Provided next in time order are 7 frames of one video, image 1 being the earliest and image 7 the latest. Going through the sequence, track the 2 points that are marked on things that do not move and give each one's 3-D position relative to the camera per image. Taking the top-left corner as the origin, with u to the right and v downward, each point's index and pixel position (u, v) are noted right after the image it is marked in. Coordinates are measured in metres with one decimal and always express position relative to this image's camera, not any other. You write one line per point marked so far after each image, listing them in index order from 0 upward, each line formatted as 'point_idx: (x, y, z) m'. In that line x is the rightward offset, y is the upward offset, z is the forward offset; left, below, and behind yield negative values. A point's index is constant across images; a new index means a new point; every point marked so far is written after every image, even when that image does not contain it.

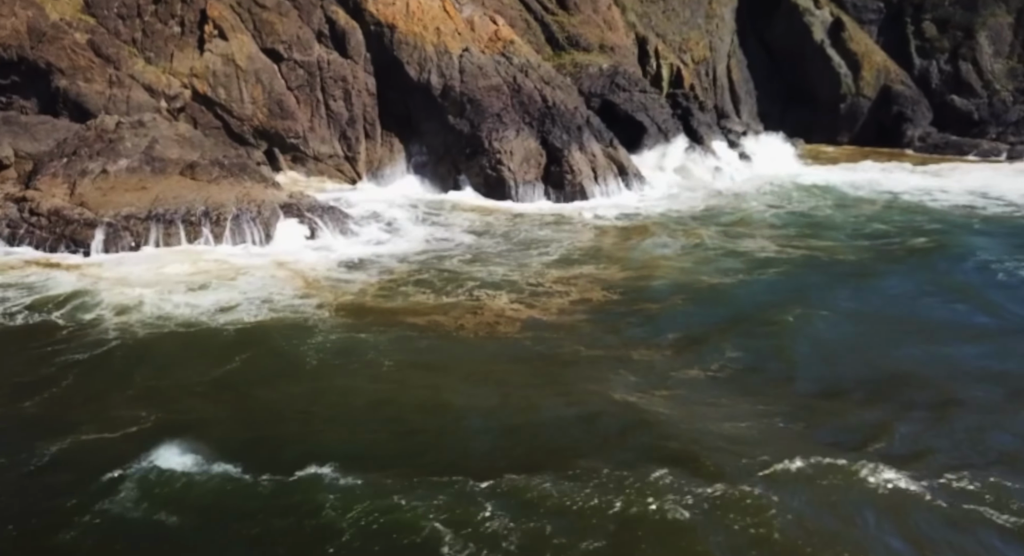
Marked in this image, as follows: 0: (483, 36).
0: (-0.7, +6.0, +19.0) m
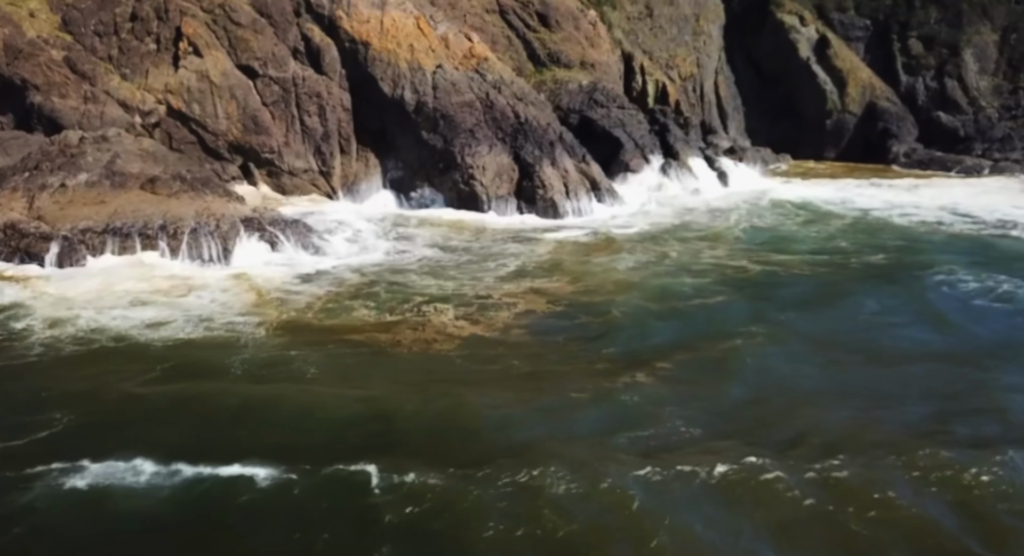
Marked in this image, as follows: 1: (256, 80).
0: (-1.4, +5.7, +19.2) m
1: (-6.1, +4.7, +18.2) m
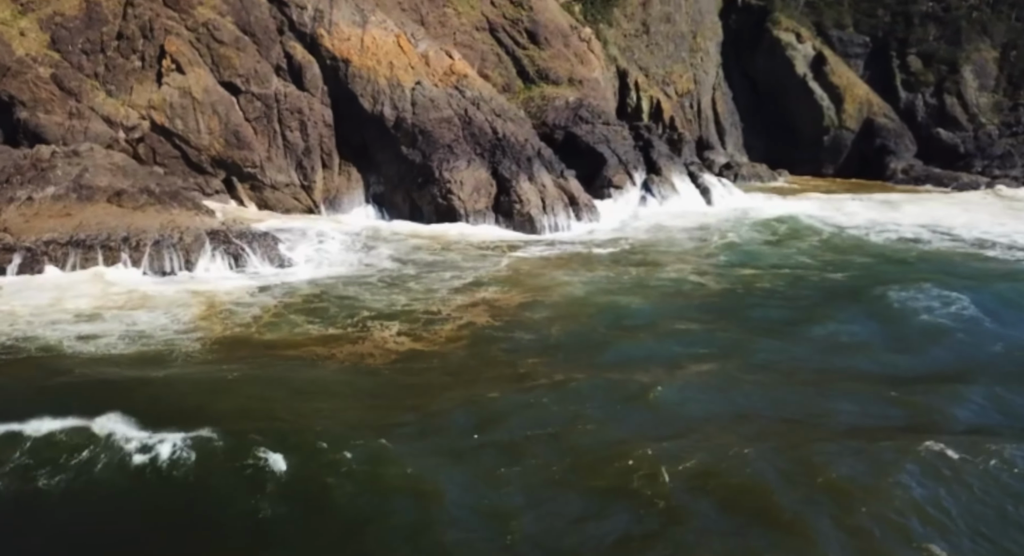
0: (-1.9, +5.3, +19.5) m
1: (-6.7, +4.4, +18.6) m
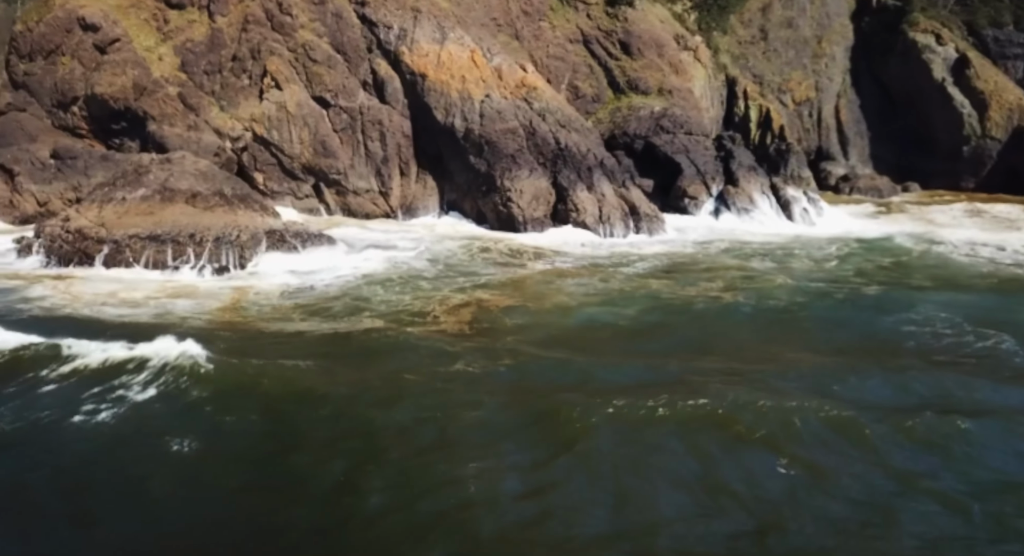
0: (-0.1, +5.2, +20.4) m
1: (-5.0, +4.5, +20.6) m
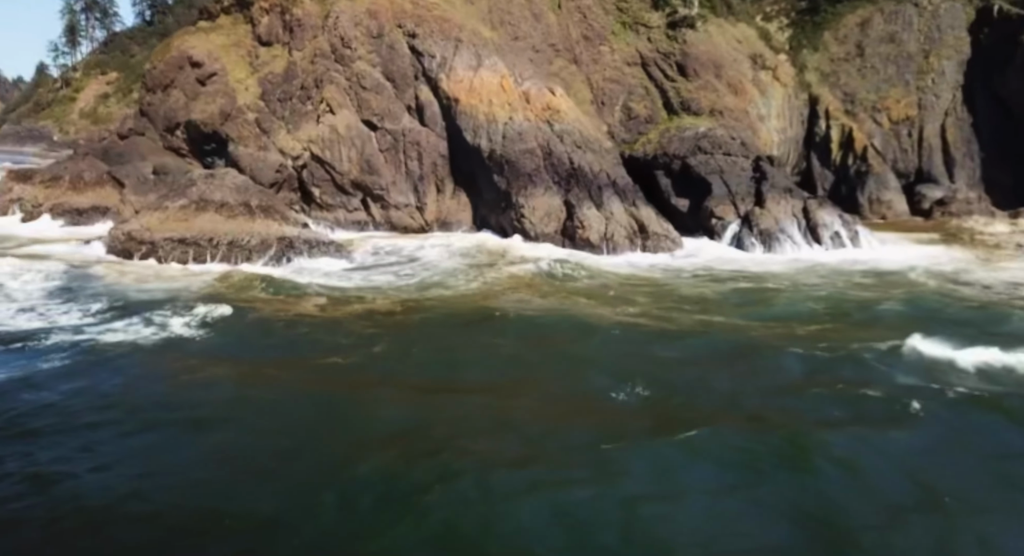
0: (+0.7, +4.9, +21.5) m
1: (-4.1, +4.4, +22.8) m
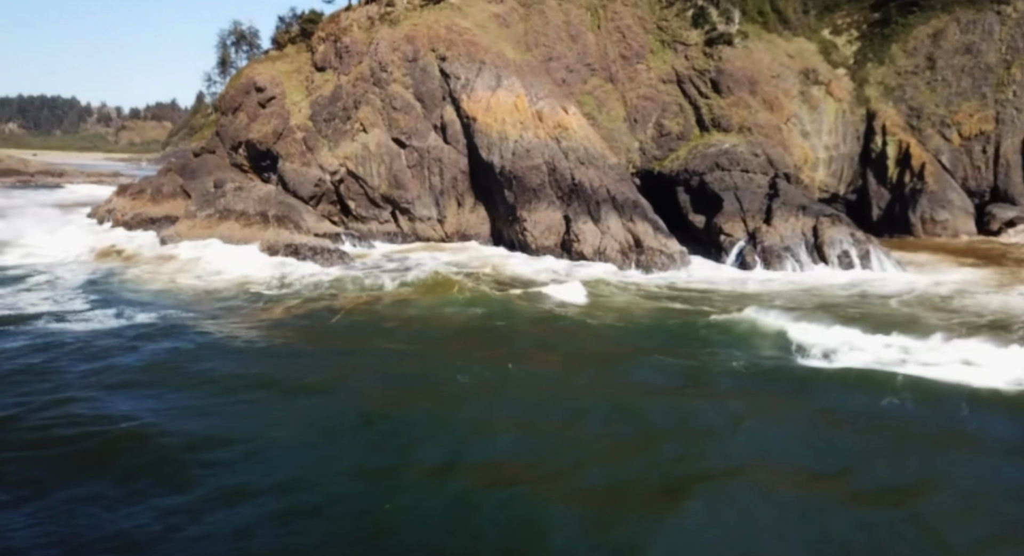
0: (+1.0, +4.5, +22.1) m
1: (-3.5, +4.1, +24.2) m
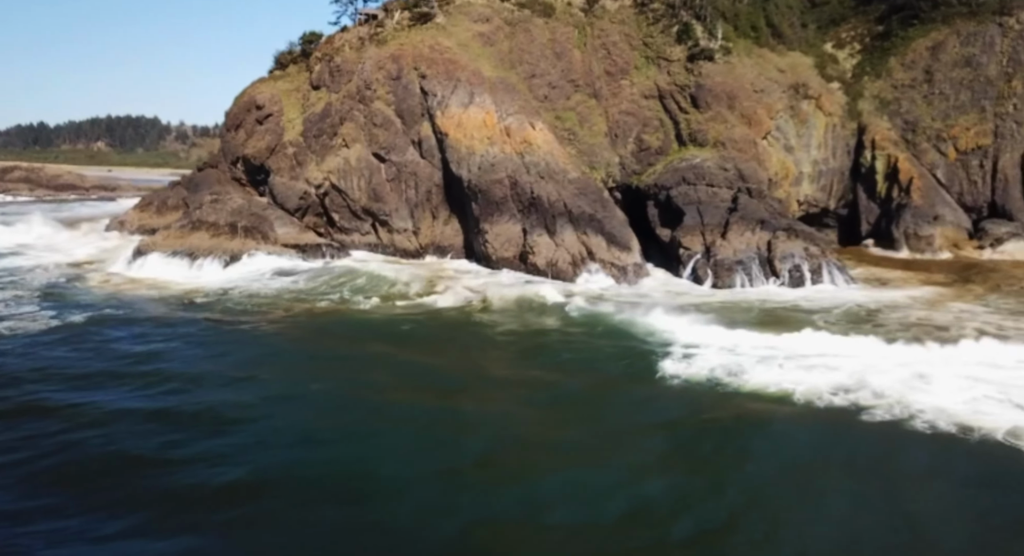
0: (0.0, +4.1, +22.6) m
1: (-4.3, +3.7, +25.1) m
